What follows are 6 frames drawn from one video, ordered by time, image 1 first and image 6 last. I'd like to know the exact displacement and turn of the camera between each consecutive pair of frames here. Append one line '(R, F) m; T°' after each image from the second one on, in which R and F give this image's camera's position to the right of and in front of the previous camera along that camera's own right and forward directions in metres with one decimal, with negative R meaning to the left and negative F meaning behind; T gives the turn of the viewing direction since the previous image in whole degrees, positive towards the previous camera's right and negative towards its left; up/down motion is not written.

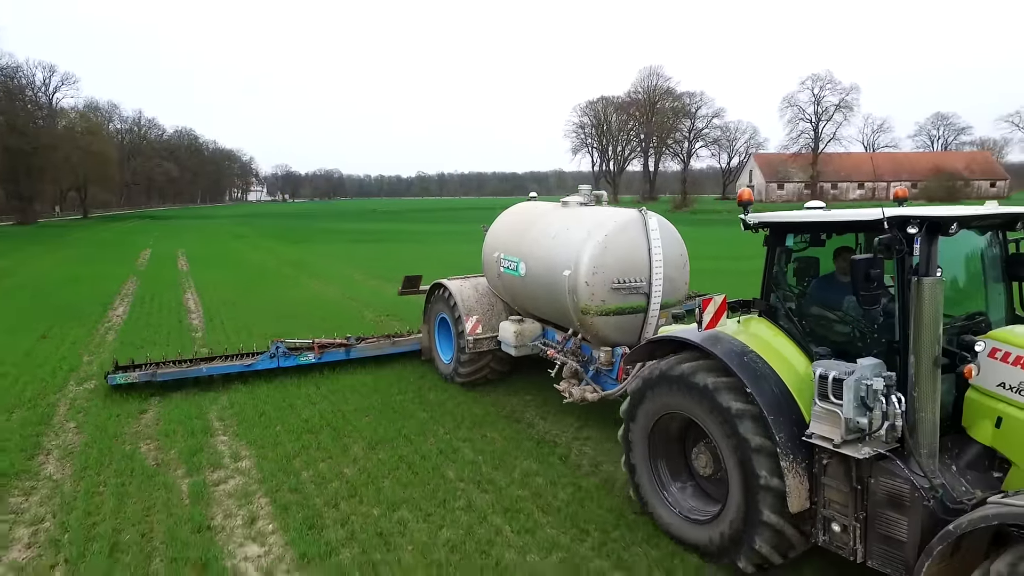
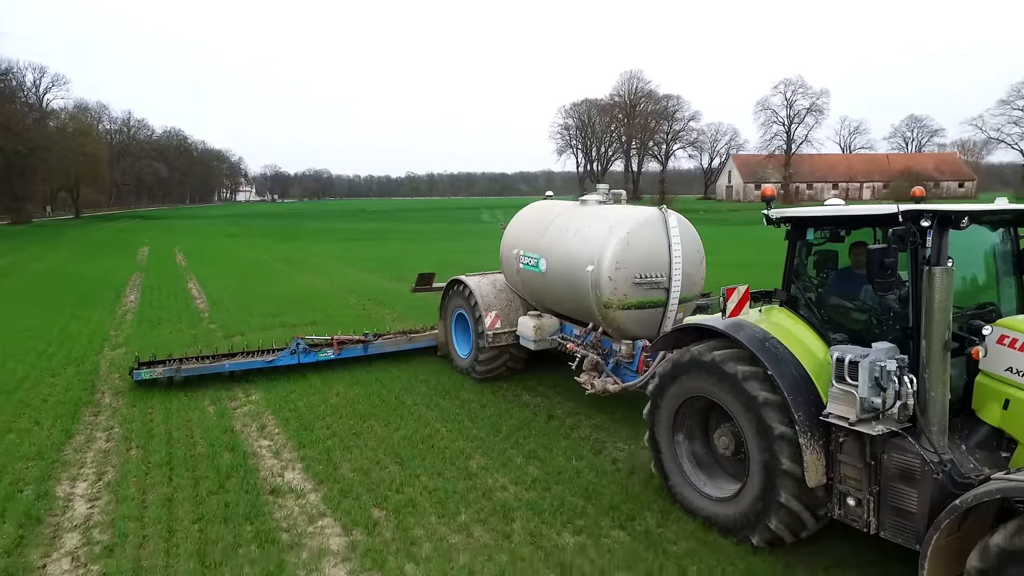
(-0.3, -0.2) m; +1°
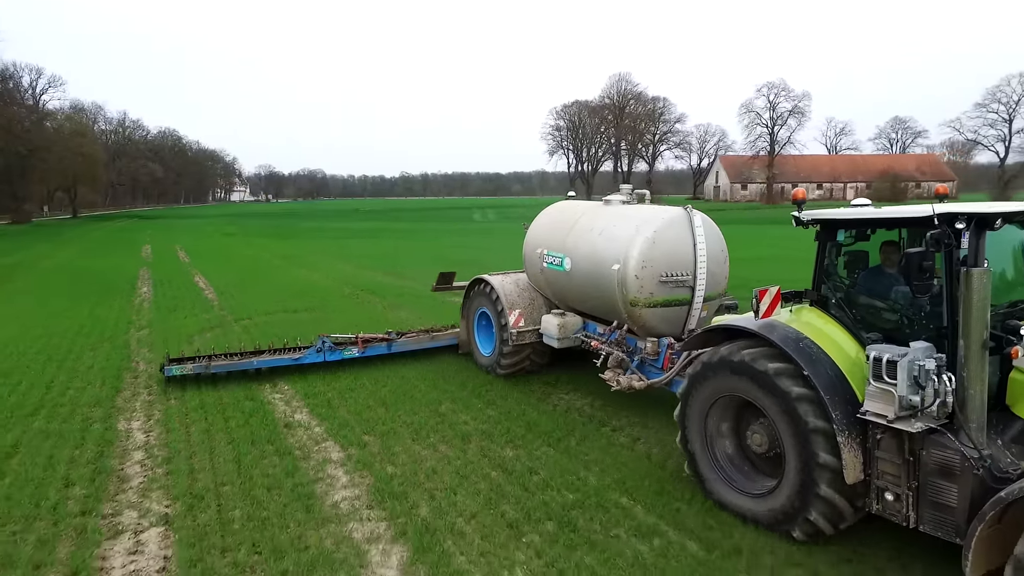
(-0.3, -0.1) m; 0°
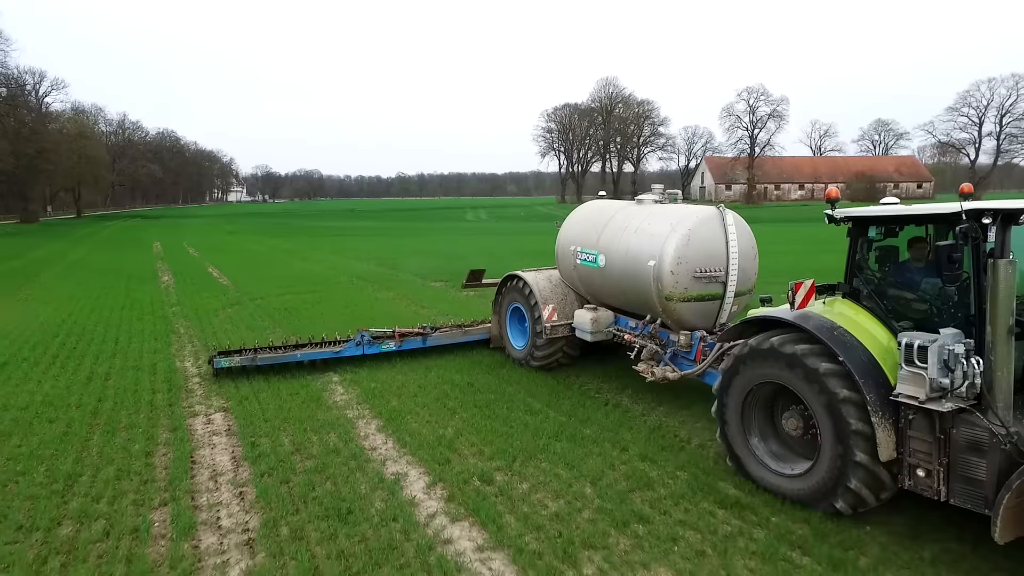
(-0.4, -0.3) m; 0°
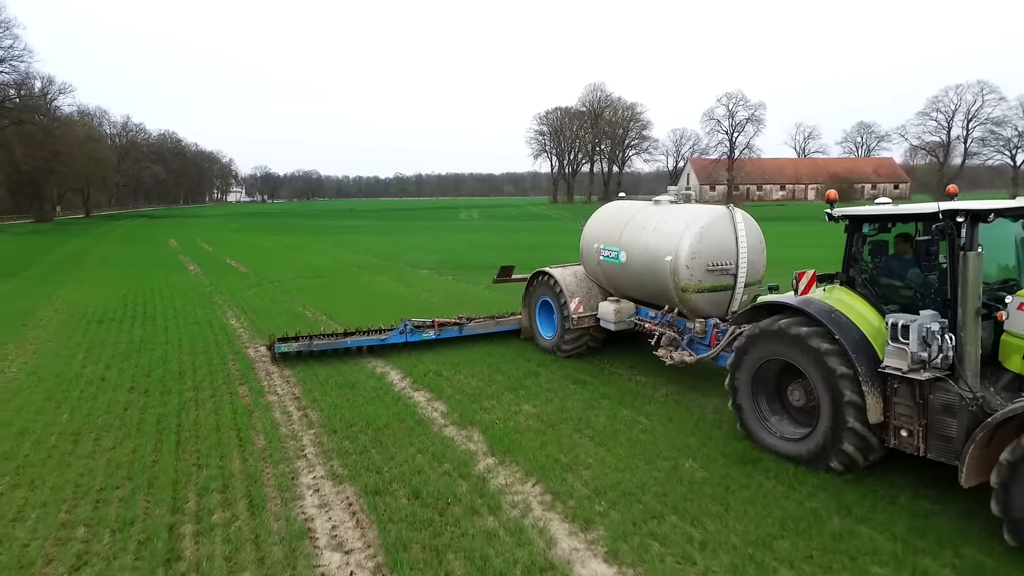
(-0.4, -0.8) m; 0°
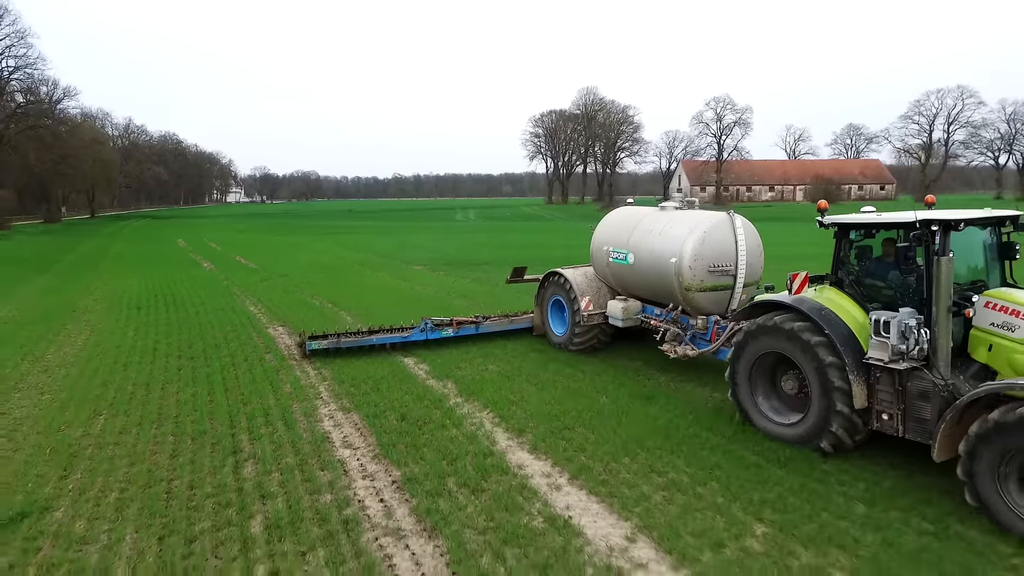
(-0.2, -0.6) m; 0°
